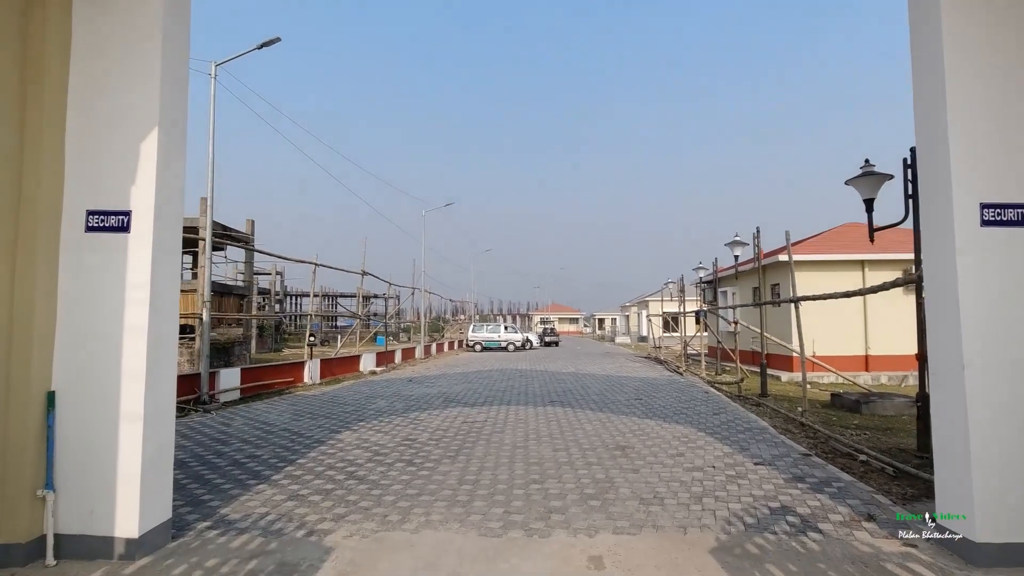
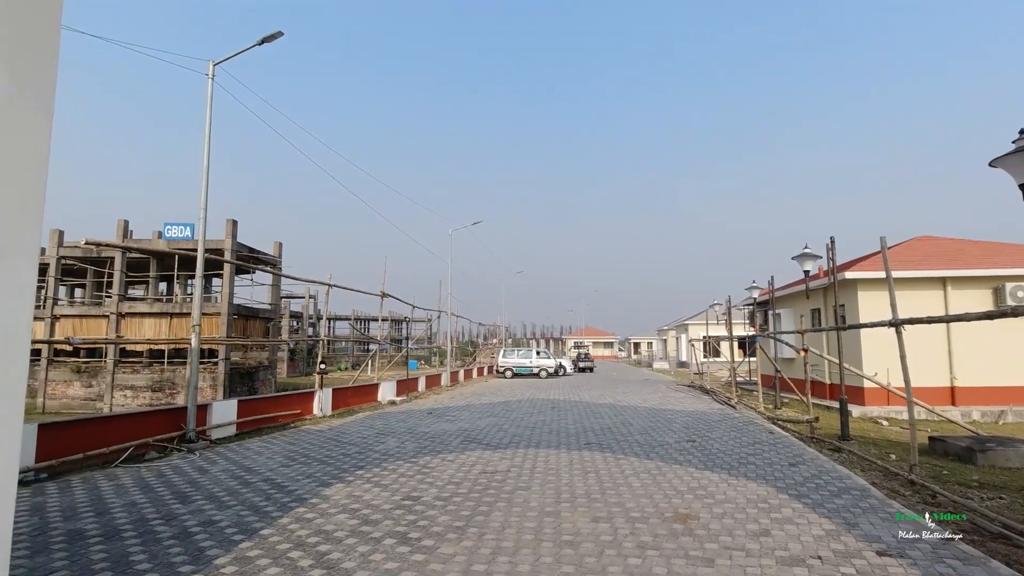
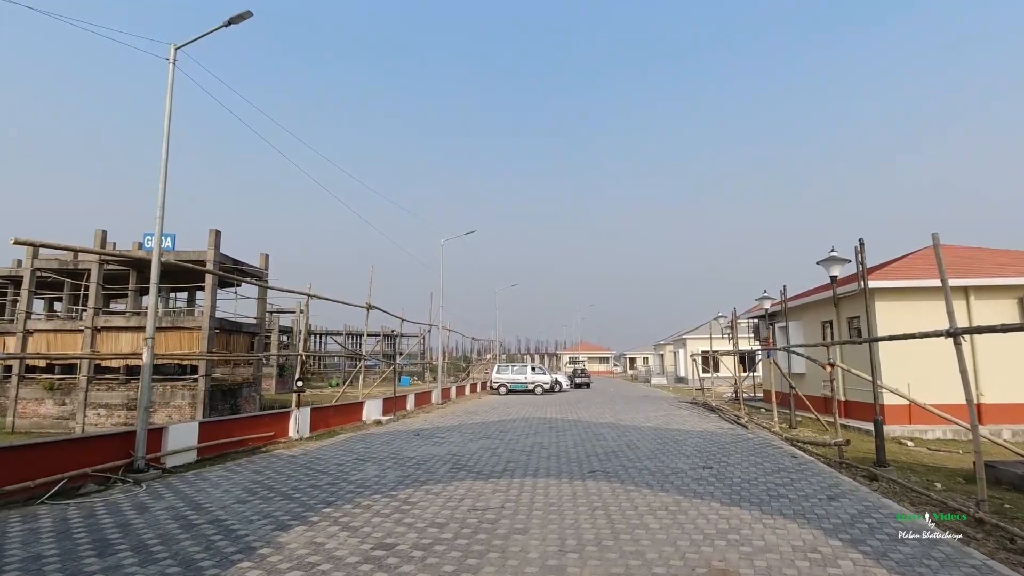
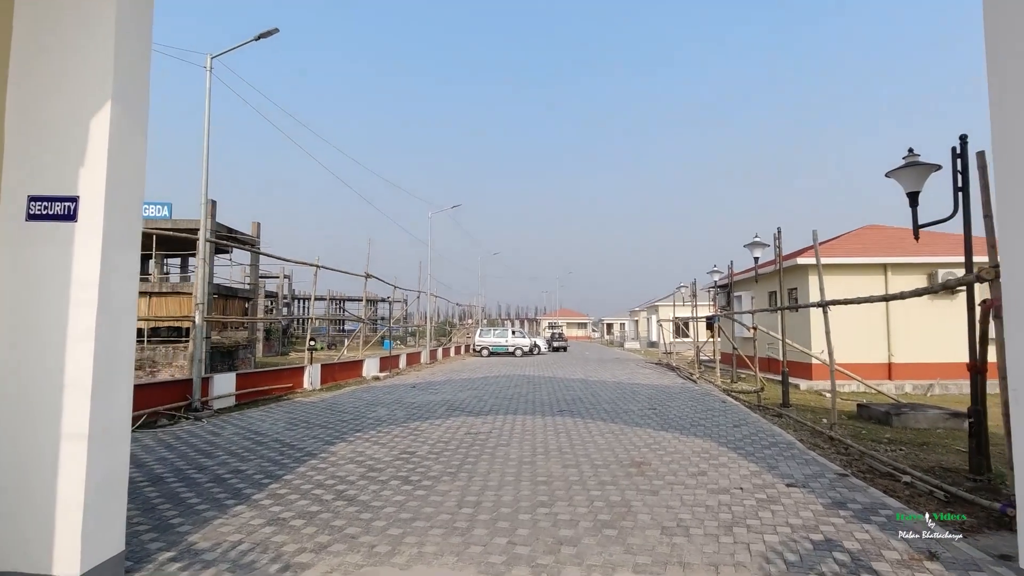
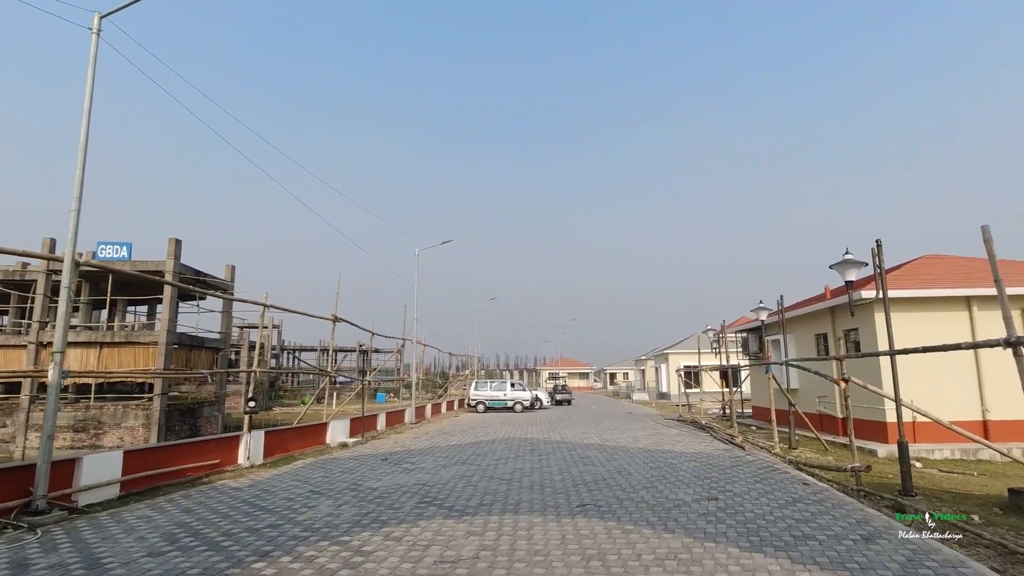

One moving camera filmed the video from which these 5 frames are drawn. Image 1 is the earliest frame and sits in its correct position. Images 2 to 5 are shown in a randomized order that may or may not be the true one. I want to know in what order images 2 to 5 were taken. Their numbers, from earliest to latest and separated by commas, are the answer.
4, 2, 3, 5
